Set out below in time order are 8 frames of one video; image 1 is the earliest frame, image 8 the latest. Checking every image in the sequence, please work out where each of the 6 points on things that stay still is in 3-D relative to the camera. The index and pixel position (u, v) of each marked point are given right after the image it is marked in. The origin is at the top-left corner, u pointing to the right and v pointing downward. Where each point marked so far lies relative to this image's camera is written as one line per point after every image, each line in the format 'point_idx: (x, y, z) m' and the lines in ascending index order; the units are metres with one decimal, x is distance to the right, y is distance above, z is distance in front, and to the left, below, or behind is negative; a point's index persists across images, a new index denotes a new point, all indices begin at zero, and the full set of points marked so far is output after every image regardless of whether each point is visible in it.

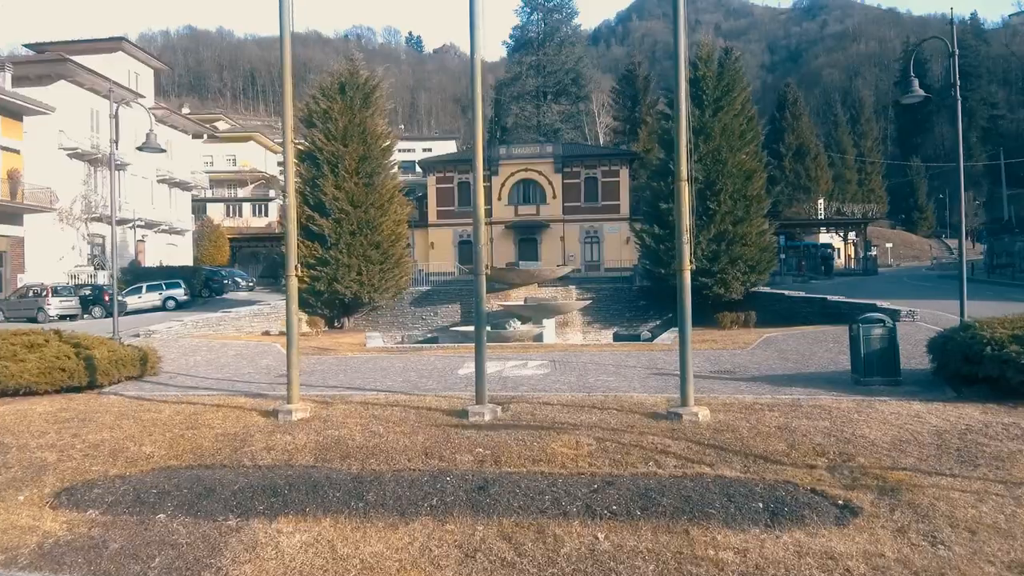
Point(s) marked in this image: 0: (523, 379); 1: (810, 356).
0: (+0.2, -2.1, +14.8) m
1: (+8.5, -2.0, +18.5) m
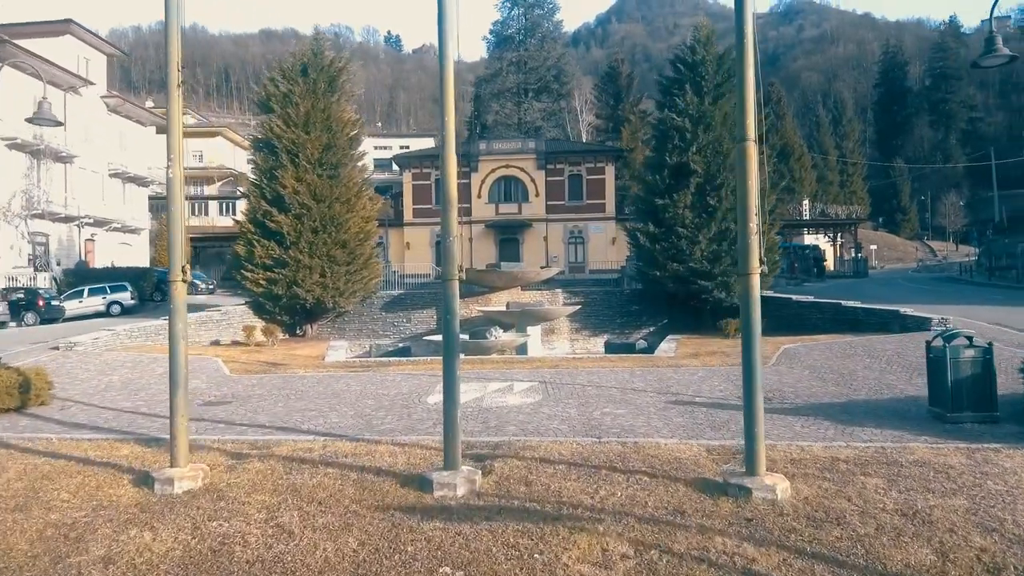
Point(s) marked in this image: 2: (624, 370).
0: (-0.1, -2.2, +11.5) m
1: (+8.1, -2.1, +15.4) m
2: (+3.0, -2.2, +17.4) m
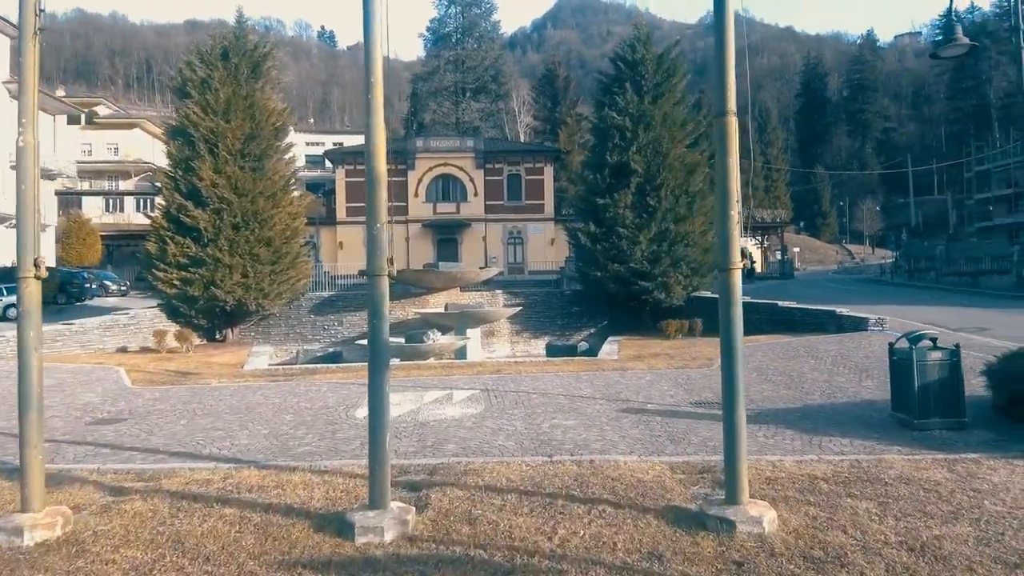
0: (-1.1, -2.2, +10.3) m
1: (+6.7, -2.1, +15.0) m
2: (+1.4, -2.2, +16.4) m
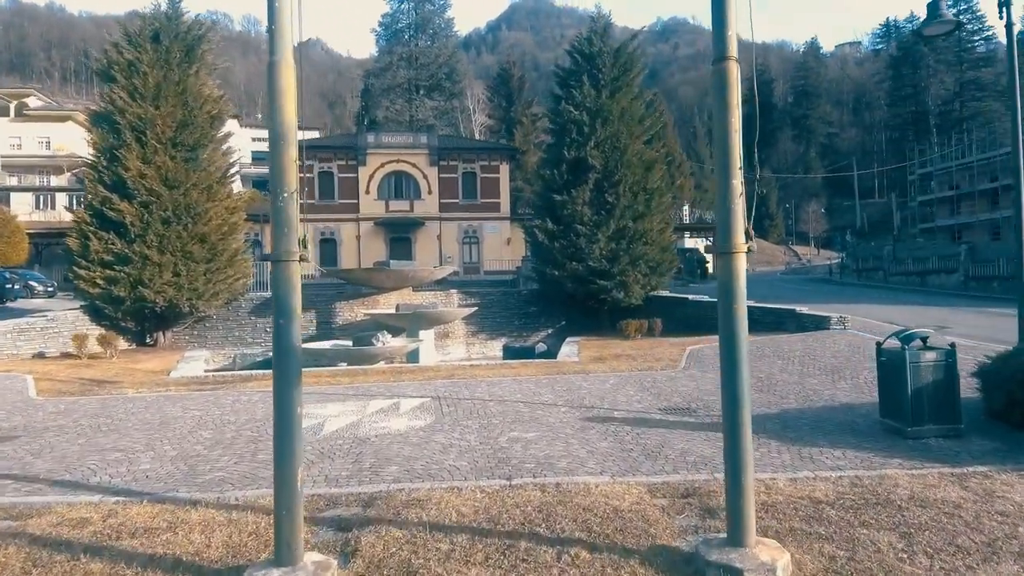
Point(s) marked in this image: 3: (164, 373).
0: (-1.7, -2.2, +8.9) m
1: (+5.7, -2.0, +14.1) m
2: (+0.3, -2.1, +15.2) m
3: (-10.6, -2.6, +19.6) m
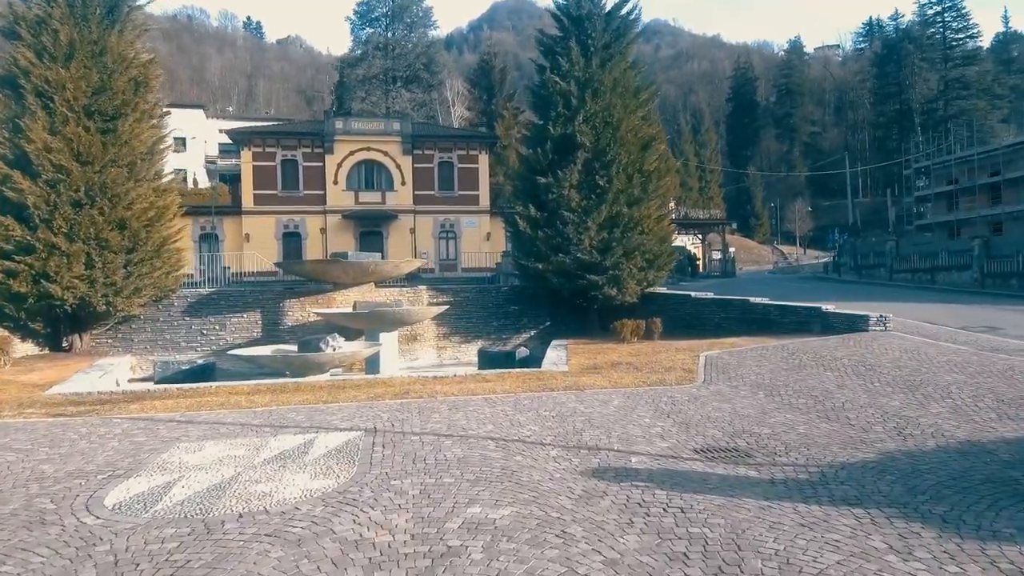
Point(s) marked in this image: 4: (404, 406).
0: (-2.1, -2.0, +5.1) m
1: (+5.2, -1.8, +10.5) m
2: (-0.2, -1.9, +11.4) m
3: (-11.2, -2.4, +15.5) m
4: (-1.8, -1.9, +10.6) m
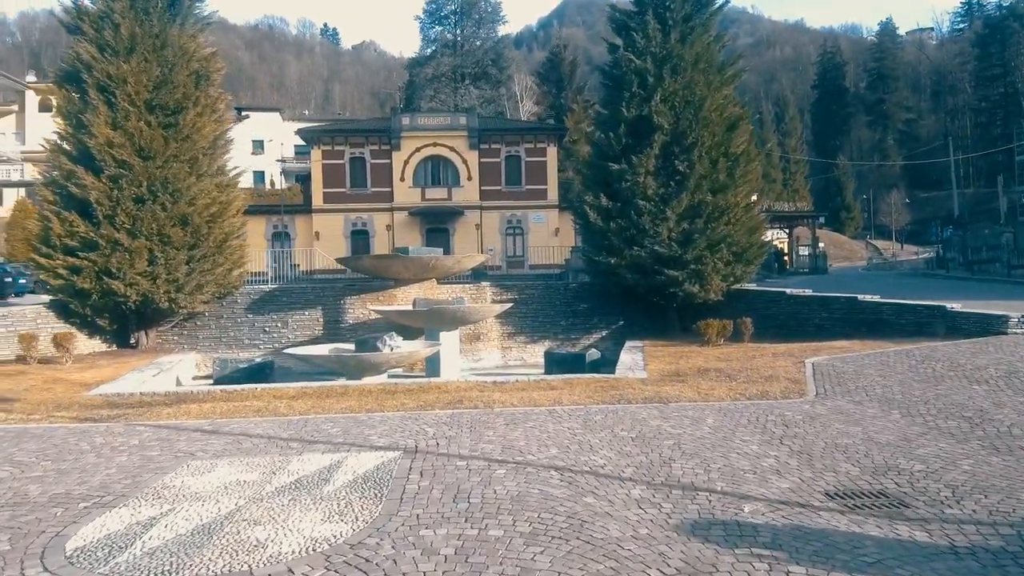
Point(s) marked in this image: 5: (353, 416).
0: (-1.7, -1.9, +3.6) m
1: (+6.1, -1.7, +8.2) m
2: (+0.9, -1.8, +9.7) m
3: (-9.7, -2.3, +15.0) m
4: (-0.8, -1.8, +9.0) m
5: (-2.3, -1.9, +9.7) m
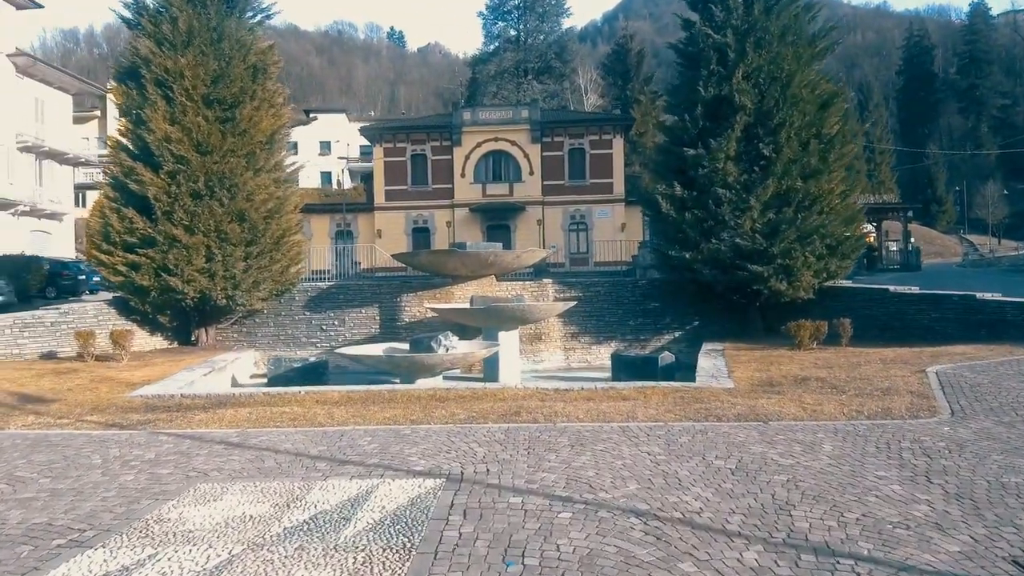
0: (-1.4, -1.8, +2.3) m
1: (+6.8, -1.7, +6.2) m
2: (+1.7, -1.7, +8.2) m
3: (-8.3, -2.2, +14.4) m
4: (0.0, -1.8, +7.6) m
5: (-1.5, -1.8, +8.5) m
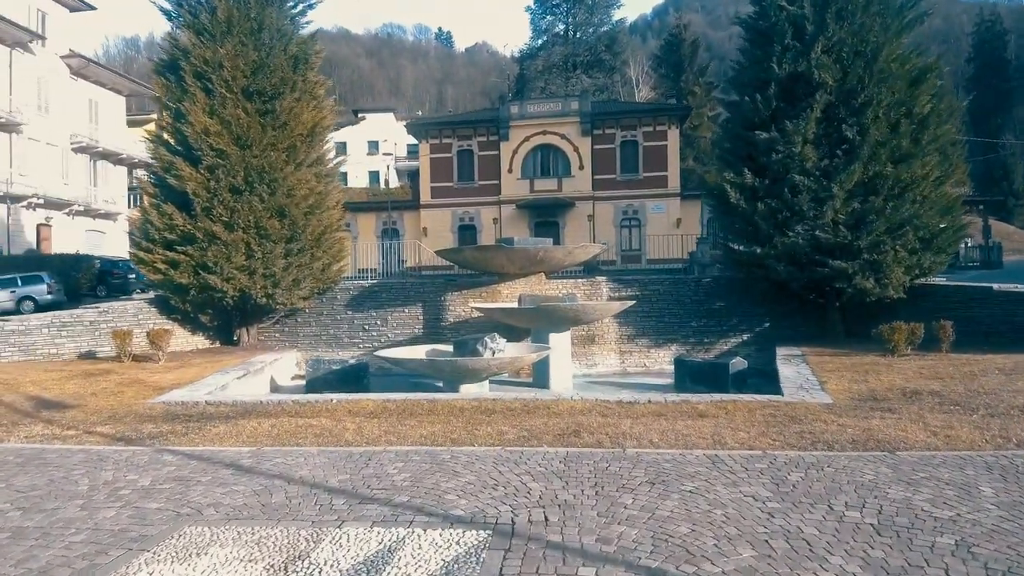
0: (-1.2, -1.8, +1.0) m
1: (+7.3, -1.6, +4.2) m
2: (+2.3, -1.7, +6.6) m
3: (-7.1, -2.1, +13.6) m
4: (+0.6, -1.7, +6.2) m
5: (-0.8, -1.8, +7.2) m
